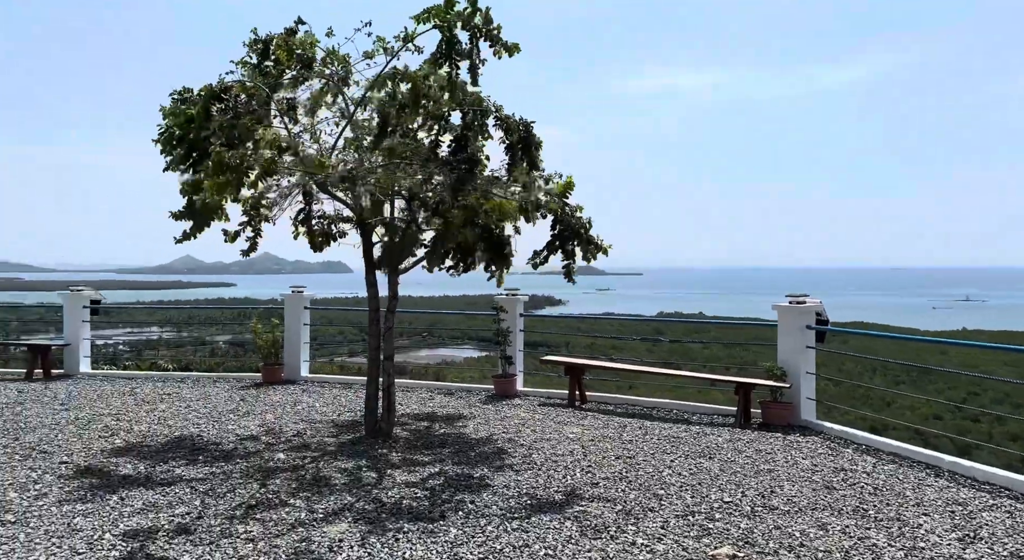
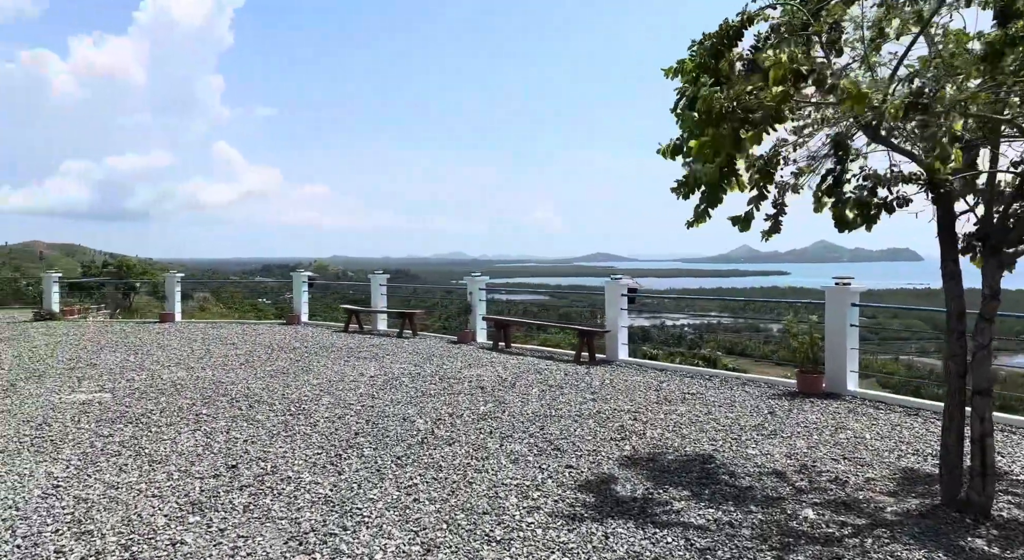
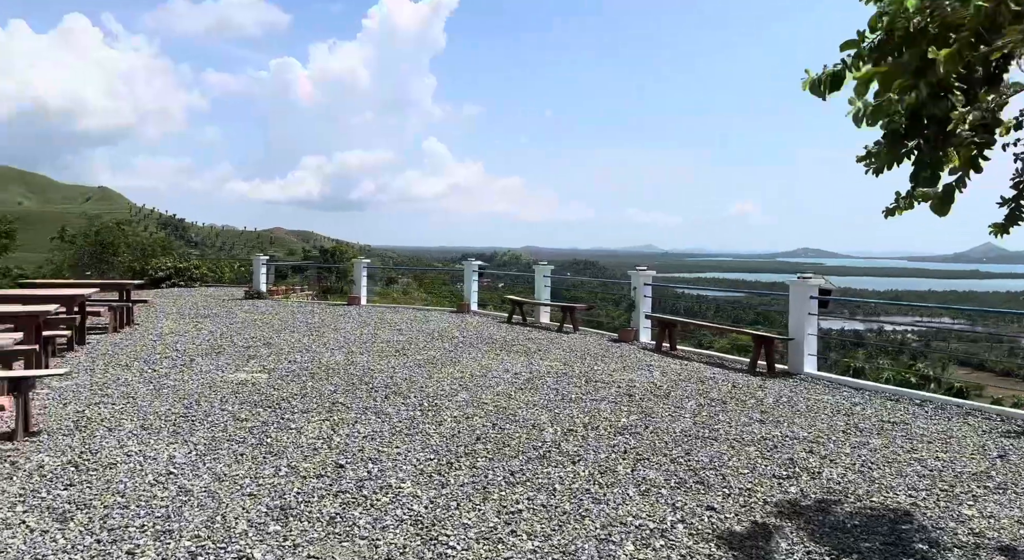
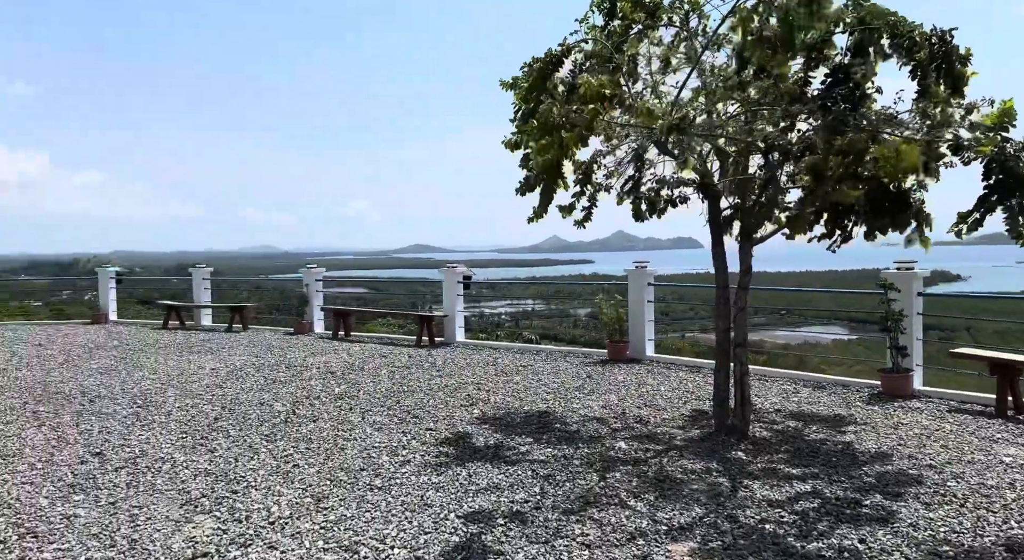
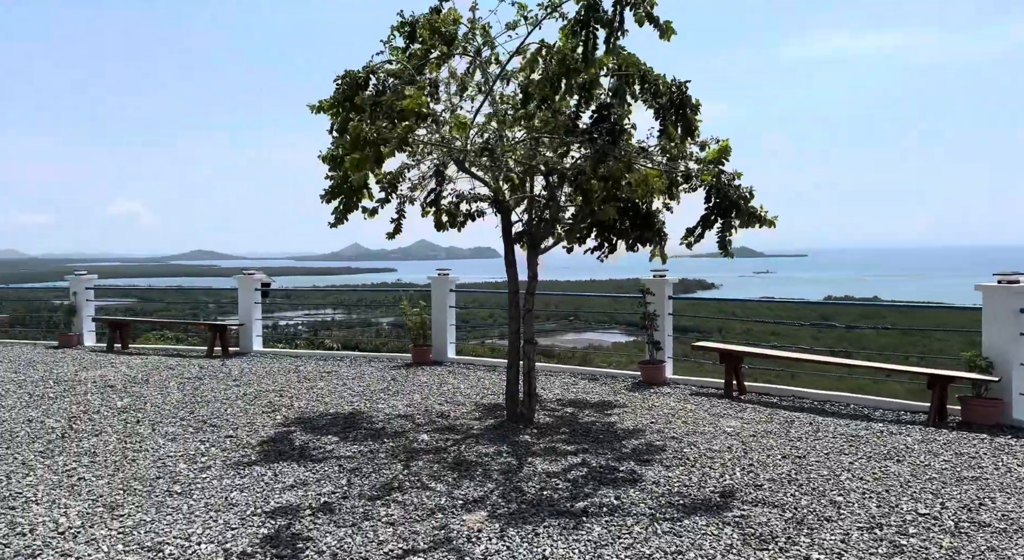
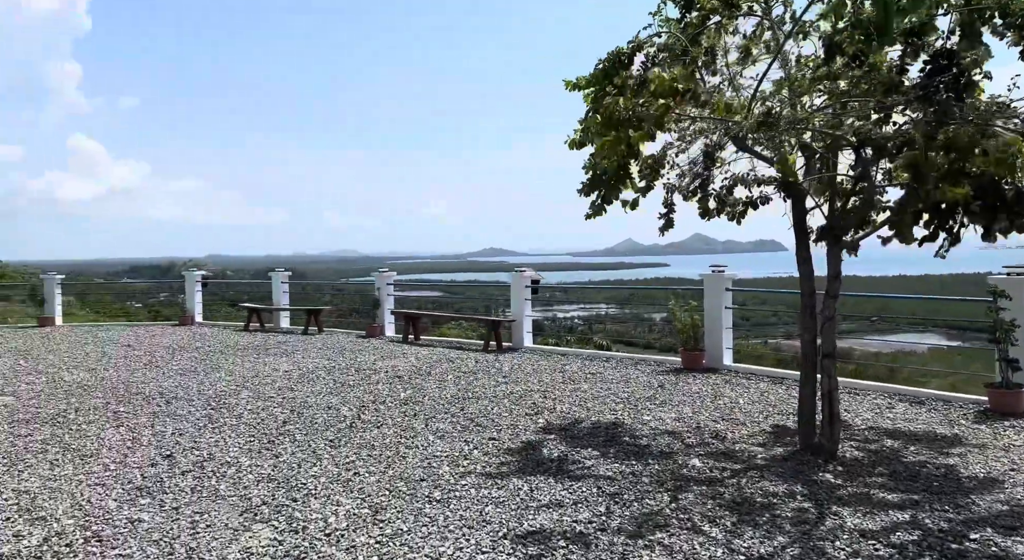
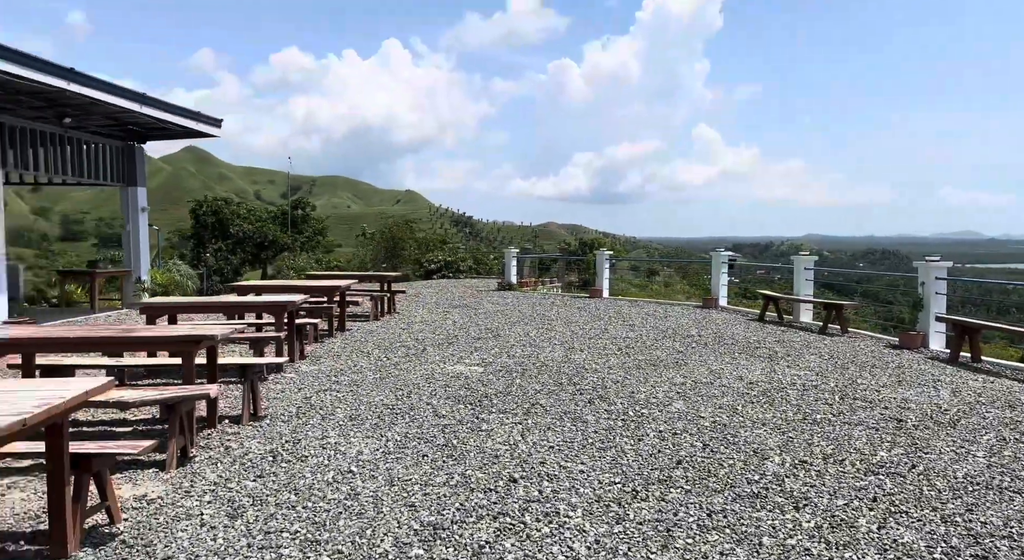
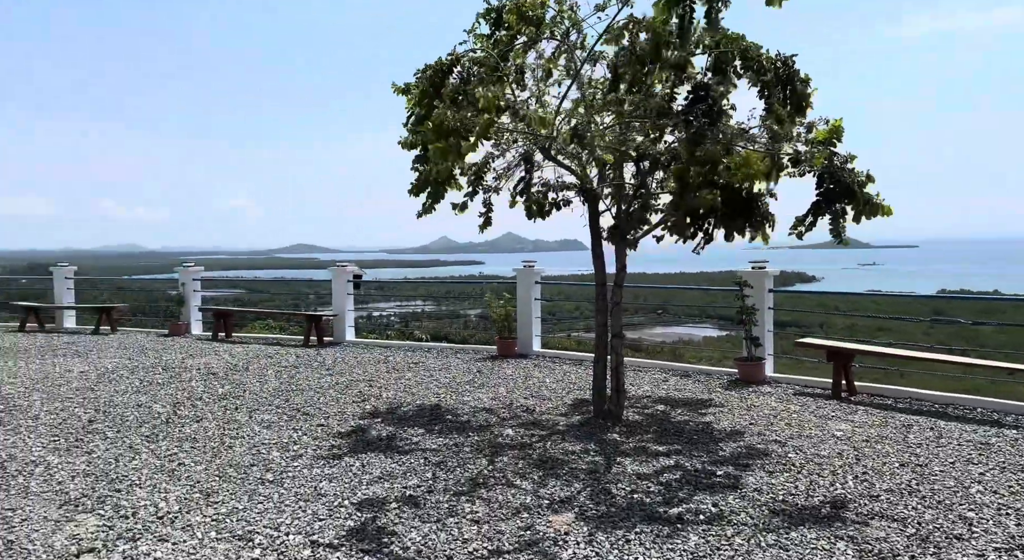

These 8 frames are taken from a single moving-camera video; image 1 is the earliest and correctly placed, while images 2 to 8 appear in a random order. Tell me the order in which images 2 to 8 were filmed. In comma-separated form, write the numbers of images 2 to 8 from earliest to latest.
5, 8, 4, 6, 2, 3, 7
